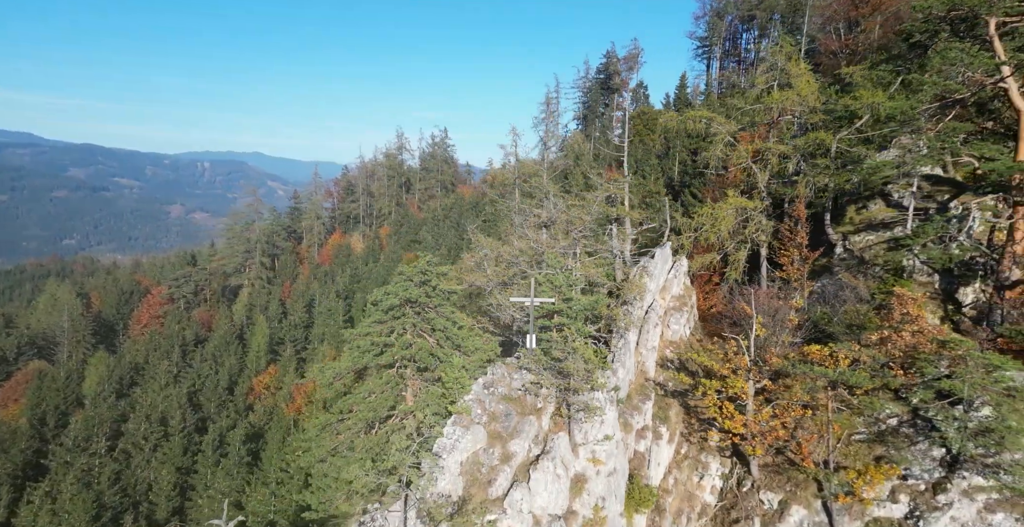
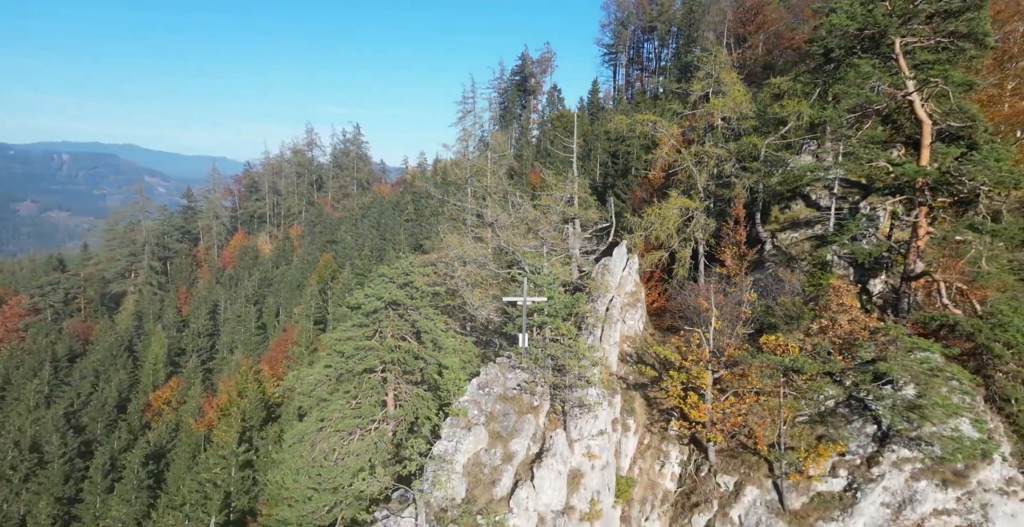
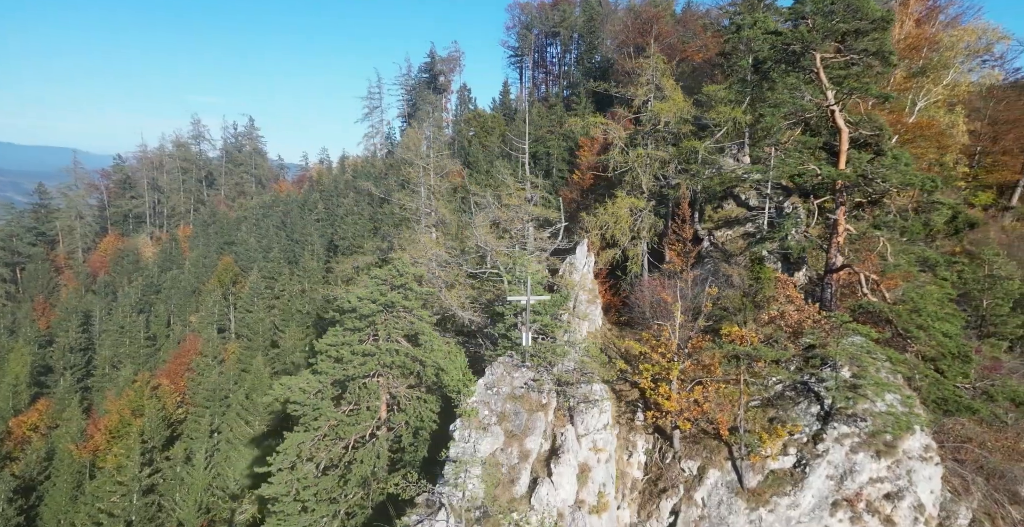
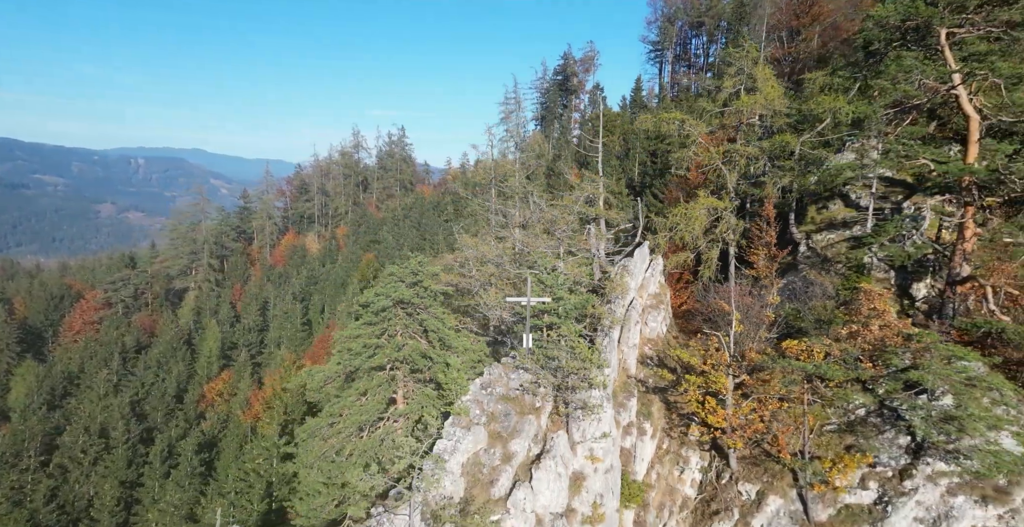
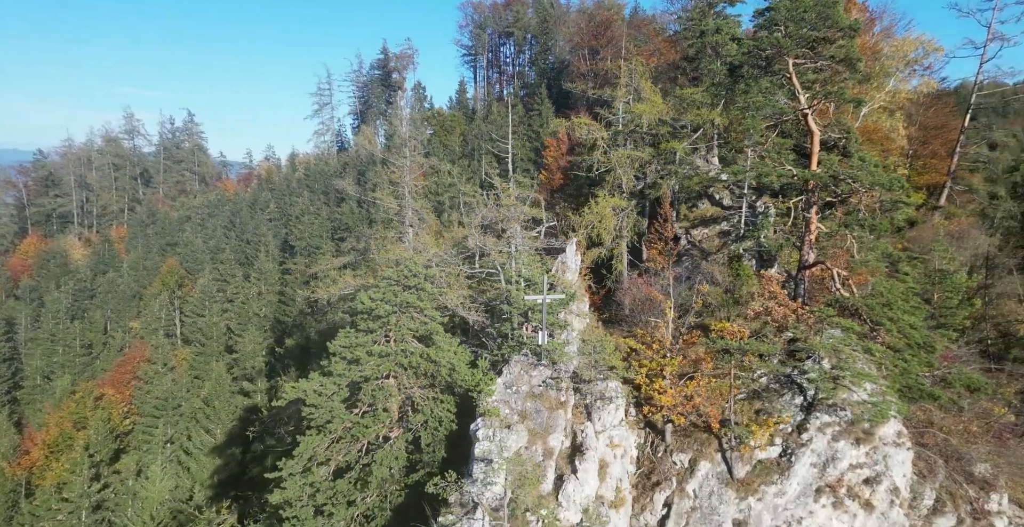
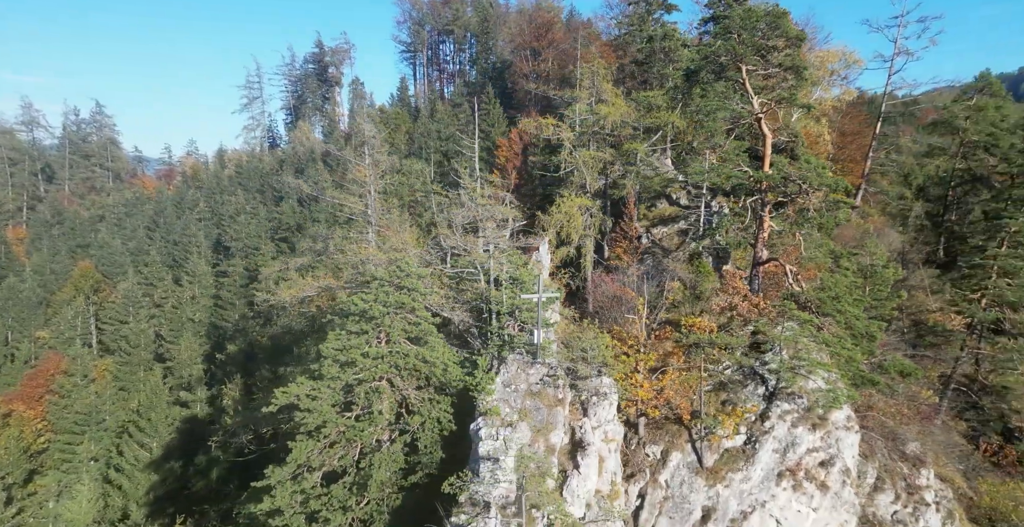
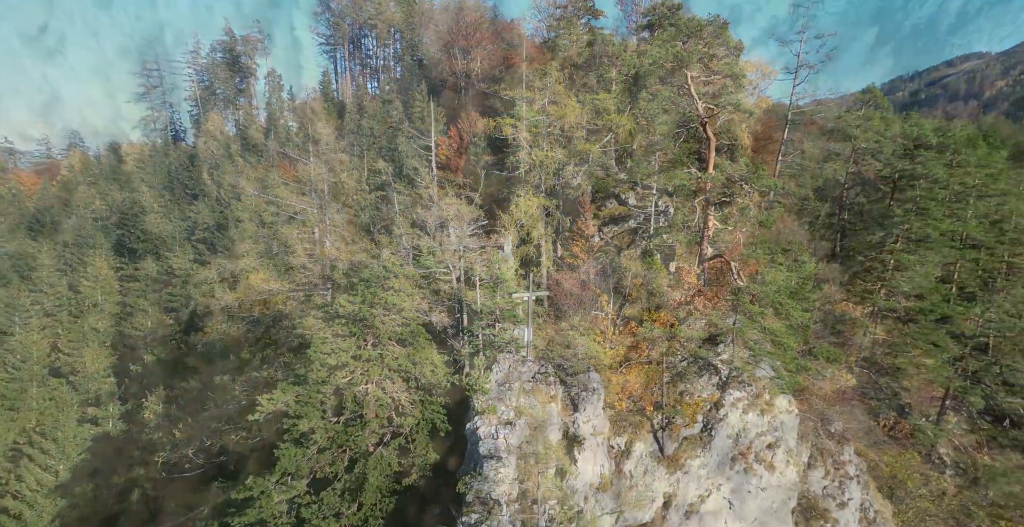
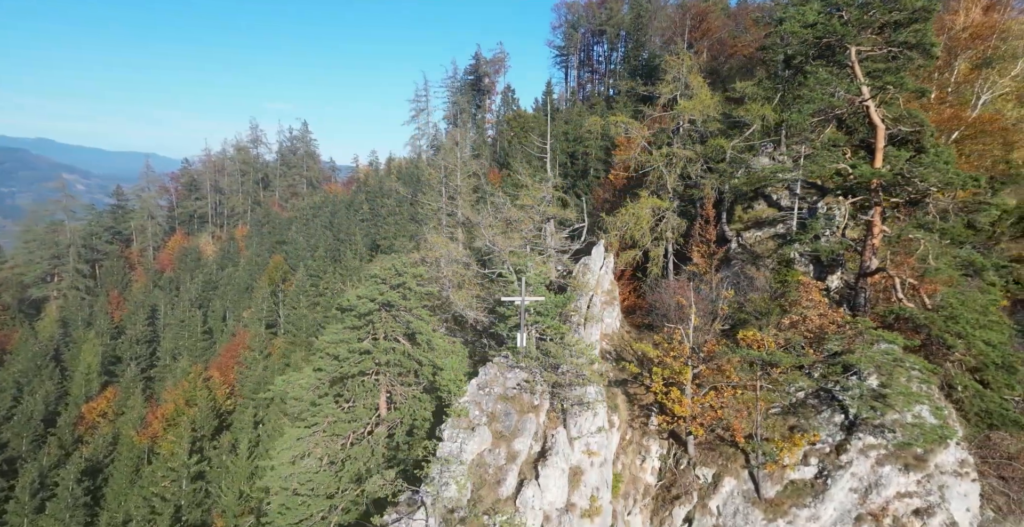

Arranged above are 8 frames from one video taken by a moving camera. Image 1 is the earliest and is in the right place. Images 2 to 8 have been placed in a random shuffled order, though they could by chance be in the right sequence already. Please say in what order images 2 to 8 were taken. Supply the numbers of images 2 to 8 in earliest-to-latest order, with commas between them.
4, 2, 8, 3, 5, 6, 7
